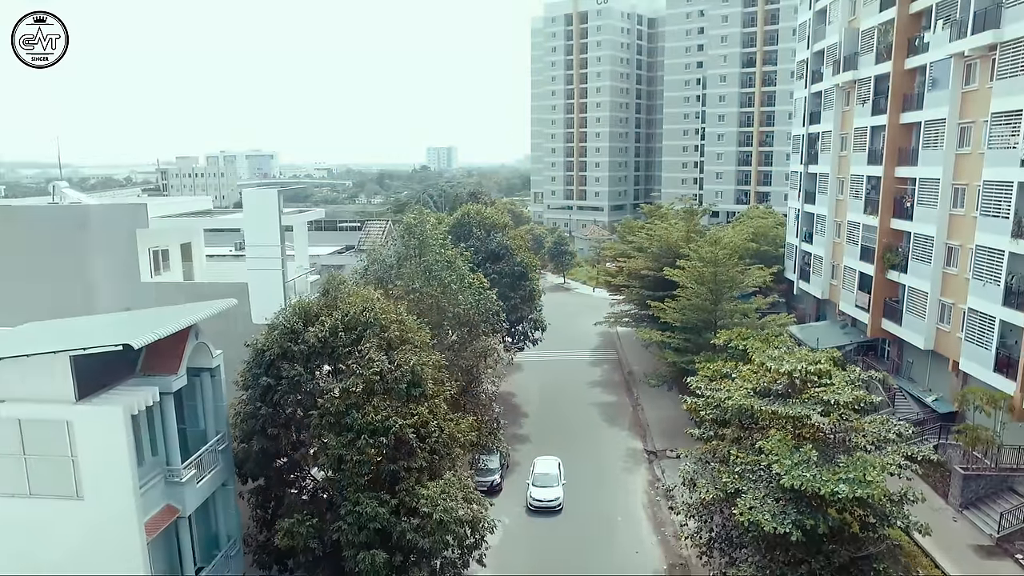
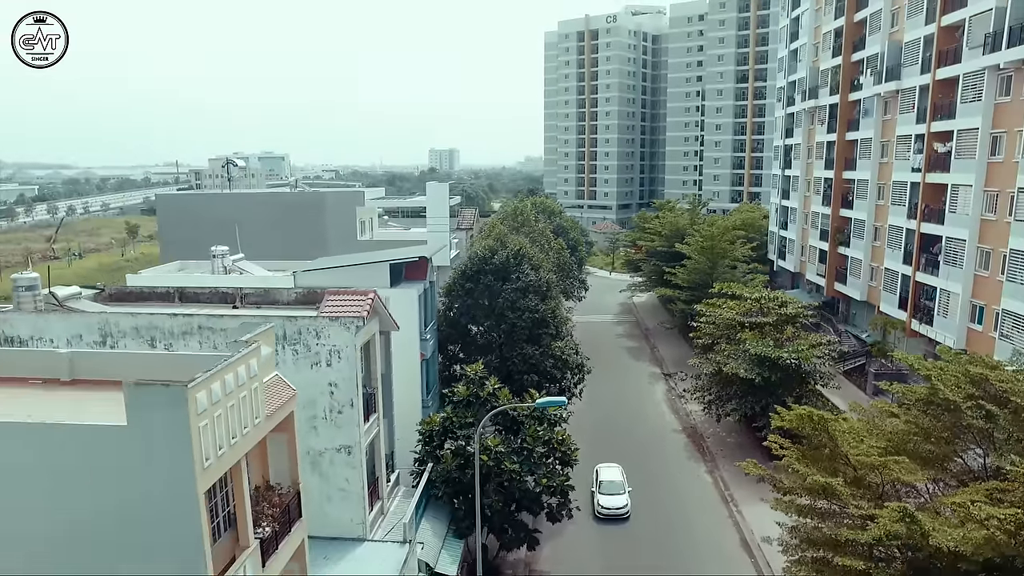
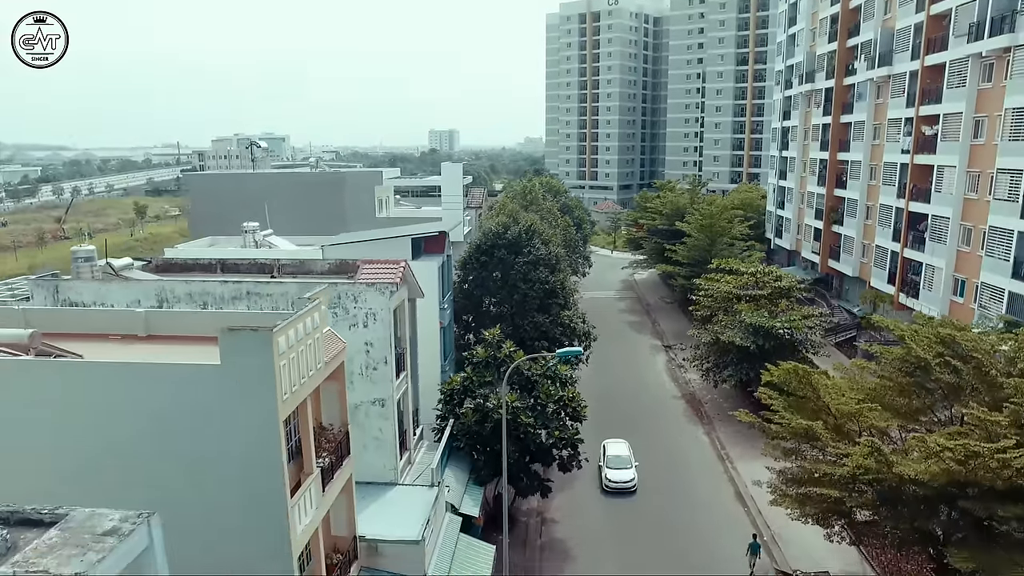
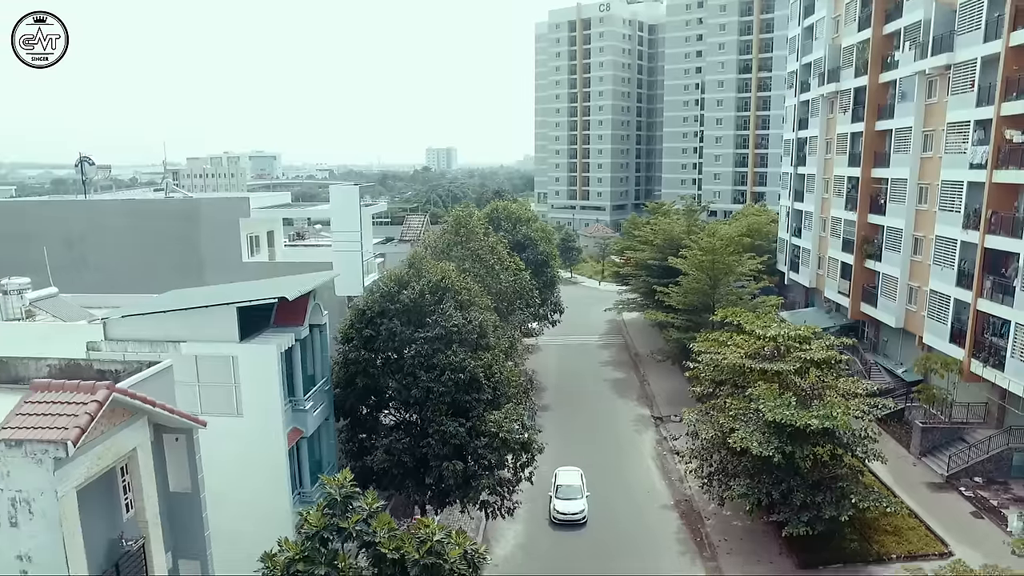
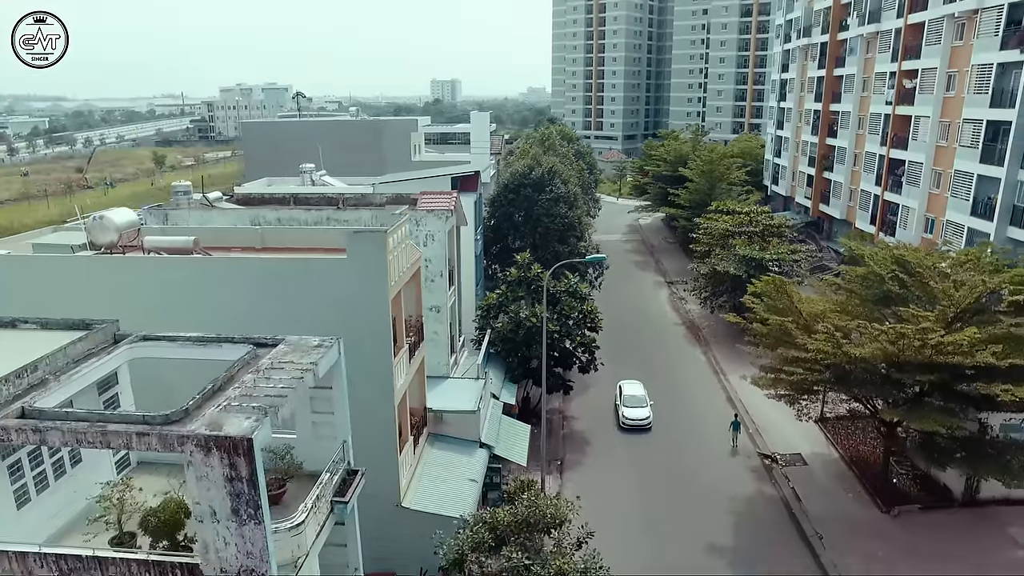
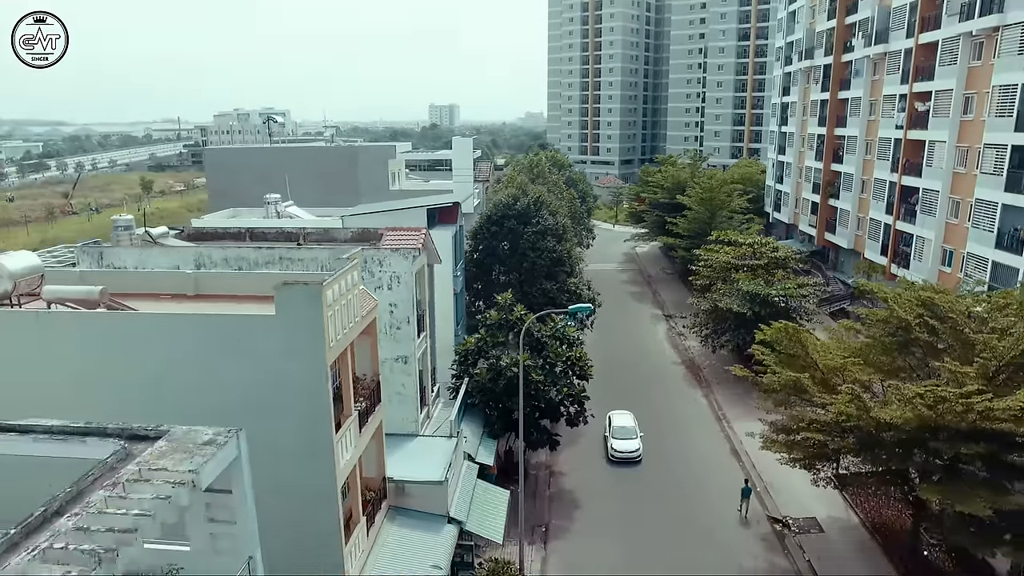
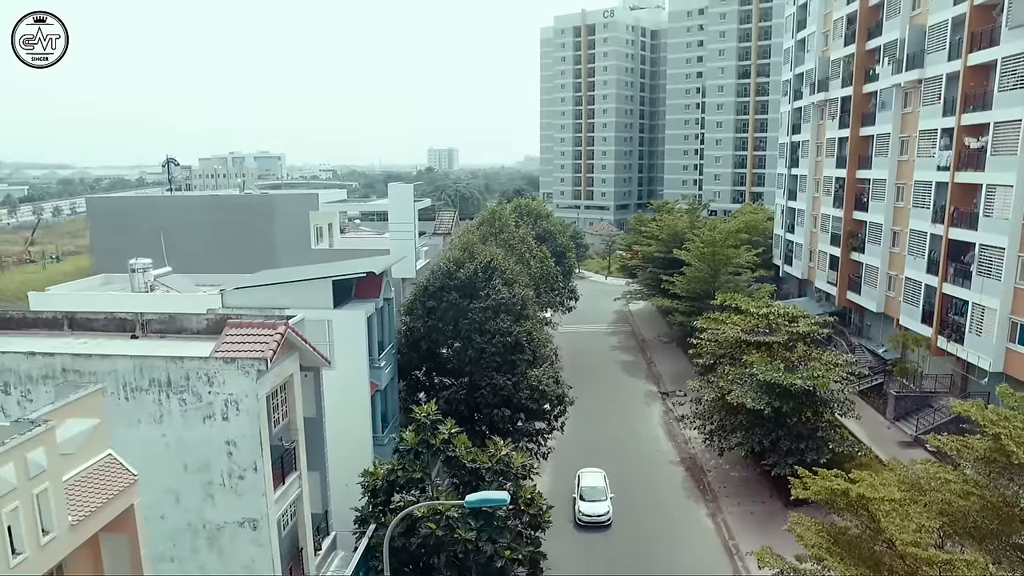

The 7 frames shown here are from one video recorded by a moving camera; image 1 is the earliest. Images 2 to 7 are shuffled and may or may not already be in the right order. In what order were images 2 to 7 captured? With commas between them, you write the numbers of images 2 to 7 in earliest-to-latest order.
4, 7, 2, 3, 6, 5
